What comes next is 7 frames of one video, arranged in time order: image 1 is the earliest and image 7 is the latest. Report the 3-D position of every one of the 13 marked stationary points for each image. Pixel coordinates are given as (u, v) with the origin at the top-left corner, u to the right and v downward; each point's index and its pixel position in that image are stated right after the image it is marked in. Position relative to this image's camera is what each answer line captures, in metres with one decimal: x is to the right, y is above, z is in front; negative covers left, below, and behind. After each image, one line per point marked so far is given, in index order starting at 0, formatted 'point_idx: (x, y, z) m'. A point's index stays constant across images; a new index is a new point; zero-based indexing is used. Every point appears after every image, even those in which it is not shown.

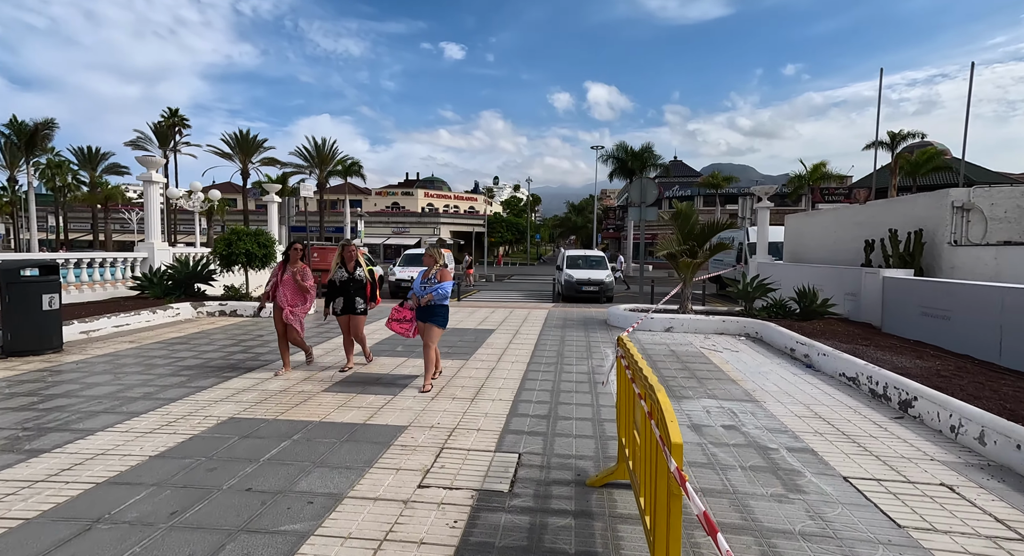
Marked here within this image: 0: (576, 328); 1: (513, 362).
0: (+1.3, -1.0, +10.7) m
1: (0.0, -1.2, +7.7) m
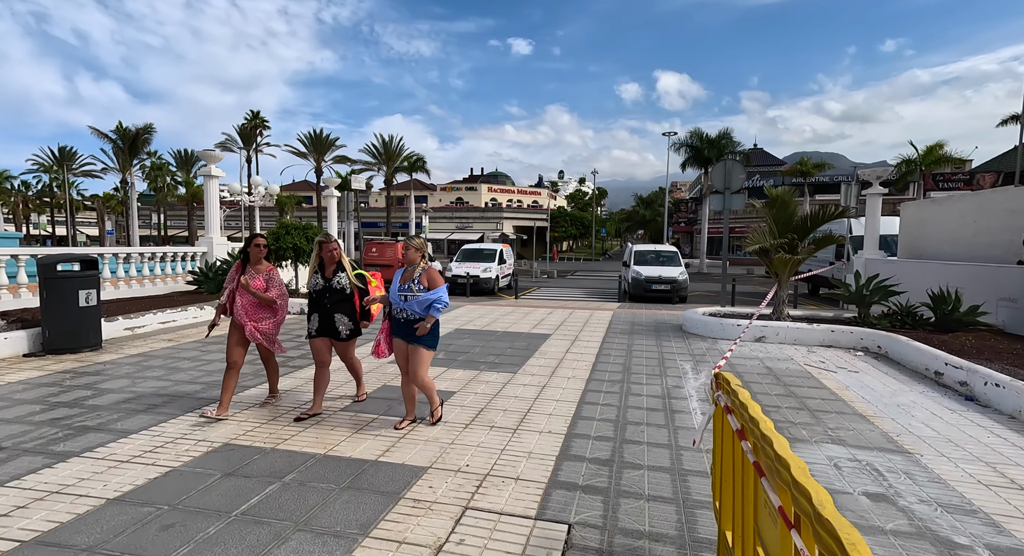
0: (+2.3, -1.0, +9.3) m
1: (+0.7, -1.2, +6.4) m
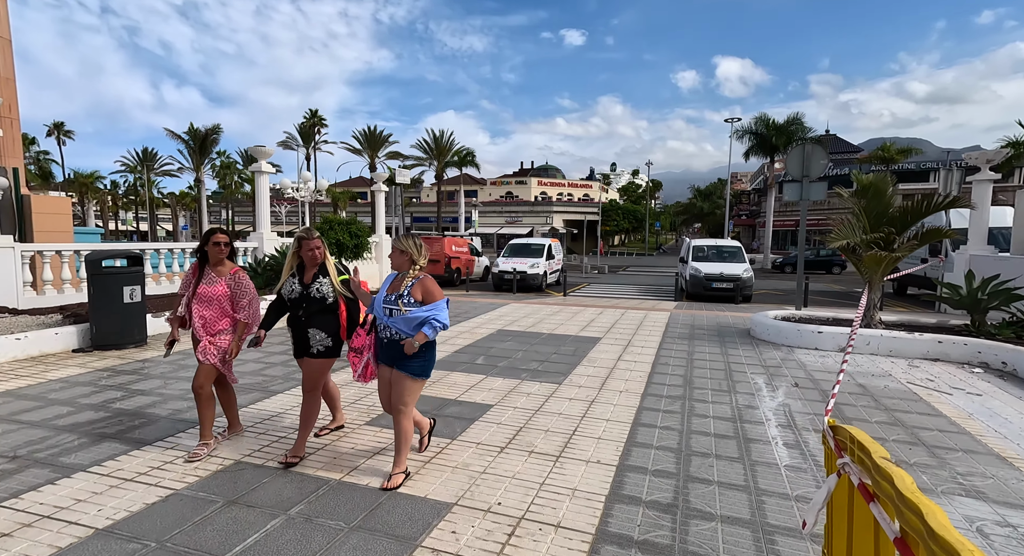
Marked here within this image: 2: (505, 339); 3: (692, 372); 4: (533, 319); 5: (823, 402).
0: (+3.0, -1.0, +8.4) m
1: (+1.1, -1.2, +5.7) m
2: (-0.1, -0.9, +8.2) m
3: (+2.2, -1.1, +6.5) m
4: (+0.4, -0.8, +10.4) m
5: (+2.9, -1.2, +5.1) m
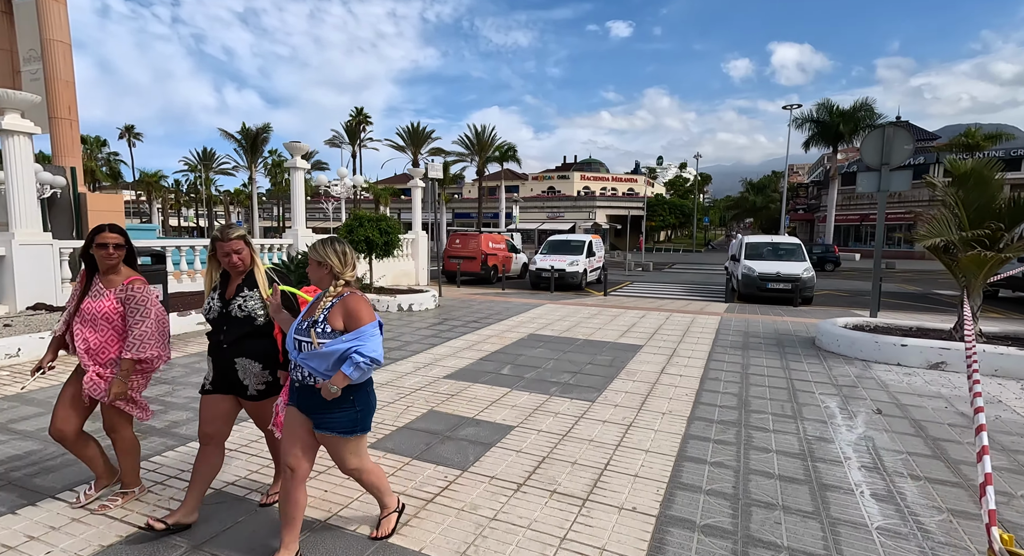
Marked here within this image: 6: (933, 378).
0: (+3.5, -1.0, +7.4) m
1: (+1.4, -1.2, +4.9) m
2: (+0.3, -0.9, +7.5) m
3: (+2.4, -1.2, +5.6) m
4: (+1.0, -0.8, +9.7) m
5: (+3.1, -1.2, +4.2) m
6: (+4.8, -1.2, +6.2) m
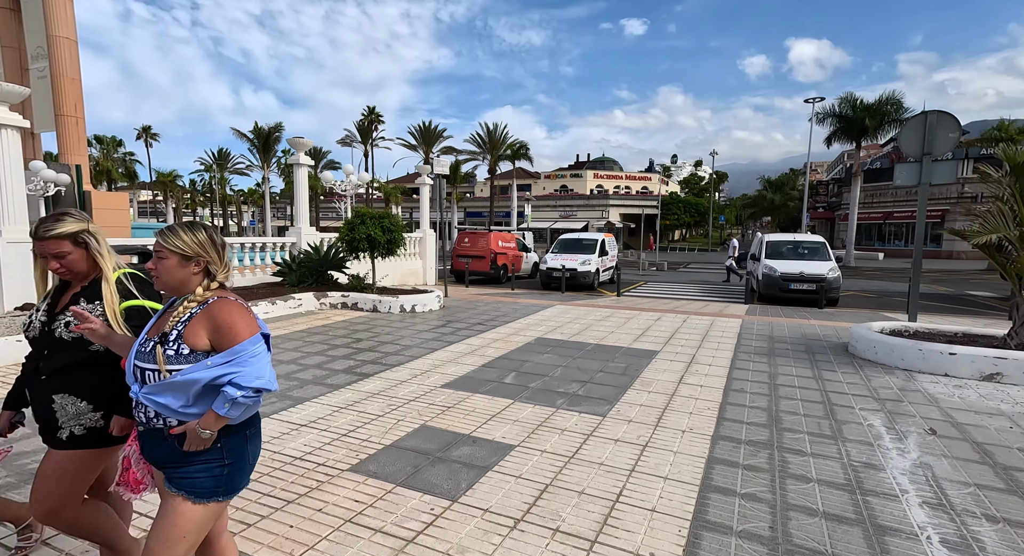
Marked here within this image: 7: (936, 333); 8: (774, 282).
0: (+3.5, -1.0, +6.8) m
1: (+1.4, -1.2, +4.4) m
2: (+0.4, -0.9, +6.9) m
3: (+2.5, -1.2, +5.0) m
4: (+1.1, -0.8, +9.1) m
5: (+3.1, -1.2, +3.6) m
6: (+4.9, -1.2, +5.6) m
7: (+6.3, -0.8, +8.0) m
8: (+7.5, -0.1, +15.6) m
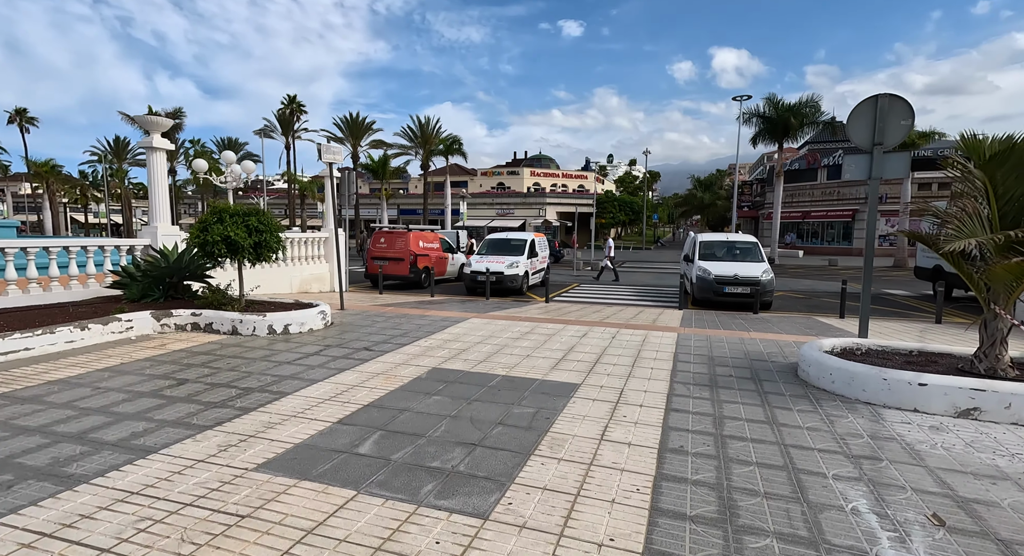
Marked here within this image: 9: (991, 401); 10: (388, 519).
0: (+2.3, -1.2, +5.6) m
1: (+0.5, -1.4, +2.9) m
2: (-0.8, -1.1, +5.4) m
3: (+1.5, -1.3, +3.7) m
4: (-0.3, -1.0, +7.6) m
5: (+2.3, -1.4, +2.3) m
6: (+3.8, -1.4, +4.5) m
7: (+4.9, -1.0, +7.0) m
8: (+5.3, -0.2, +14.7) m
9: (+4.7, -1.2, +5.3) m
10: (-0.7, -1.4, +3.1) m
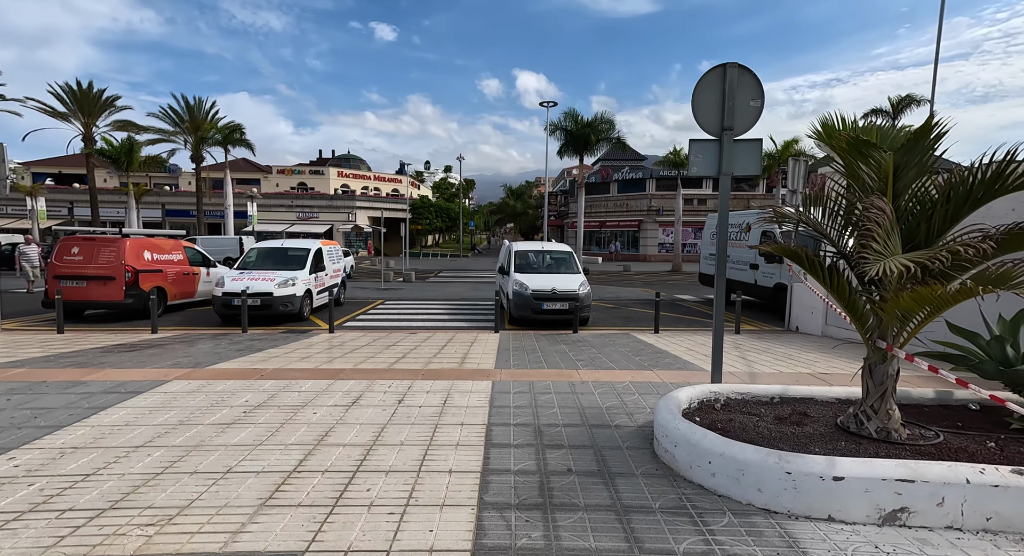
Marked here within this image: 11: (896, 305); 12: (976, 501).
0: (+0.5, -1.5, +3.1) m
1: (-0.4, -1.7, 0.0) m
2: (-2.4, -1.5, +1.9) m
3: (+0.3, -1.6, +1.1) m
4: (-2.7, -1.3, +4.2) m
5: (+1.5, -1.7, 0.0) m
6: (+2.2, -1.7, +2.6) m
7: (+2.4, -1.3, +5.4) m
8: (+0.3, -0.6, +12.8) m
9: (+2.8, -1.5, +3.7) m
10: (-1.6, -1.7, -0.1) m
11: (+3.0, -0.2, +4.2) m
12: (+3.1, -1.5, +3.7) m
